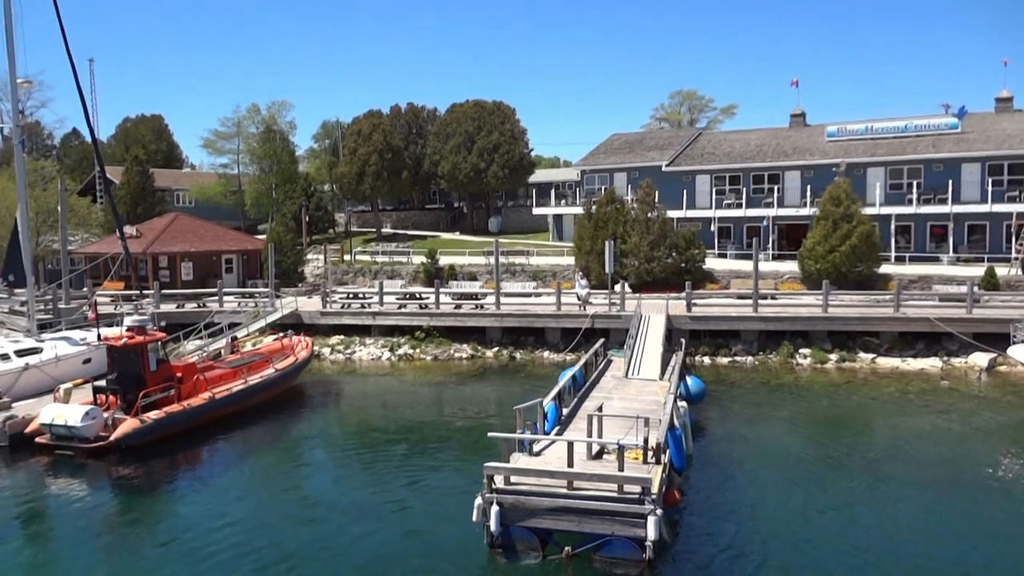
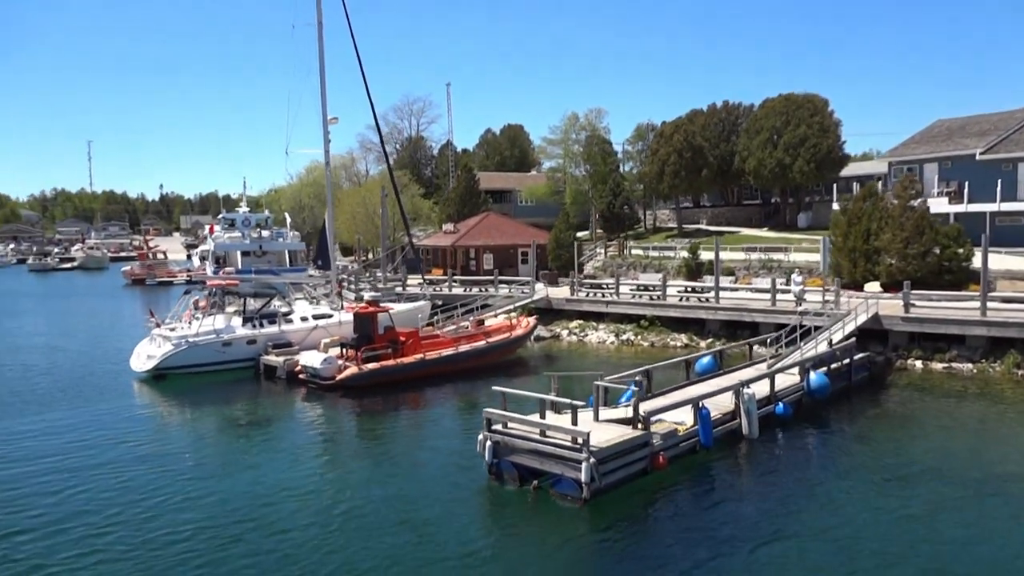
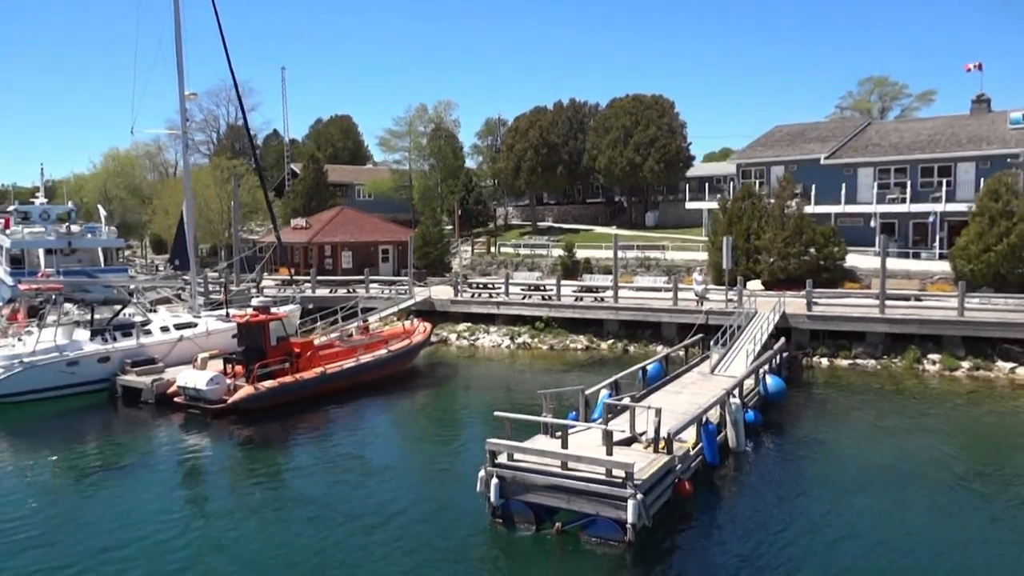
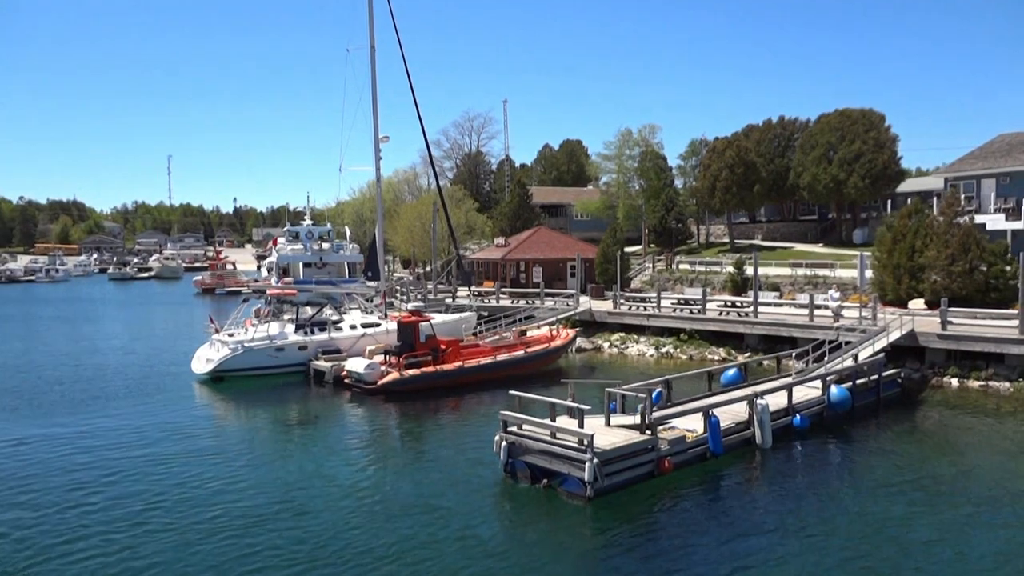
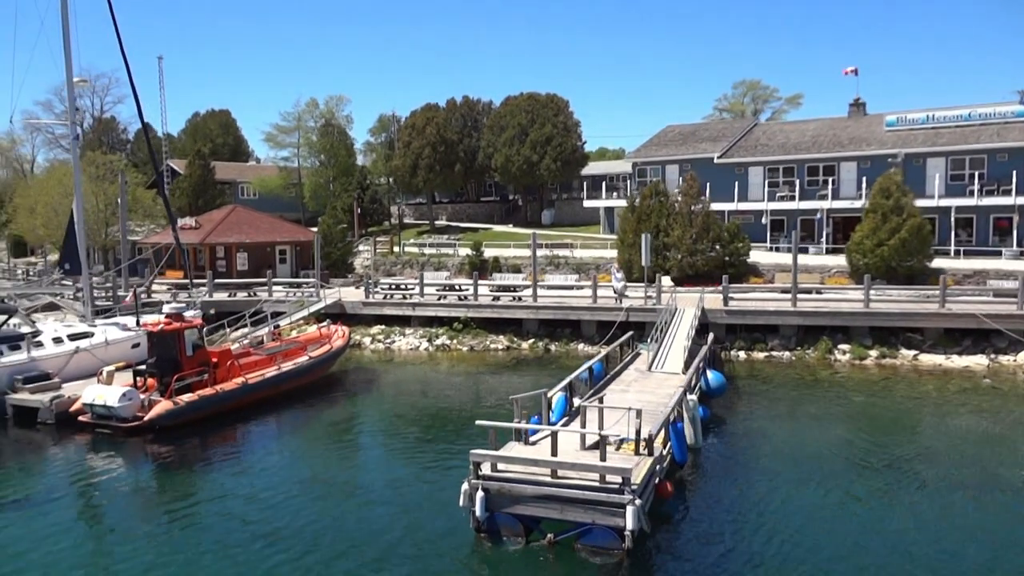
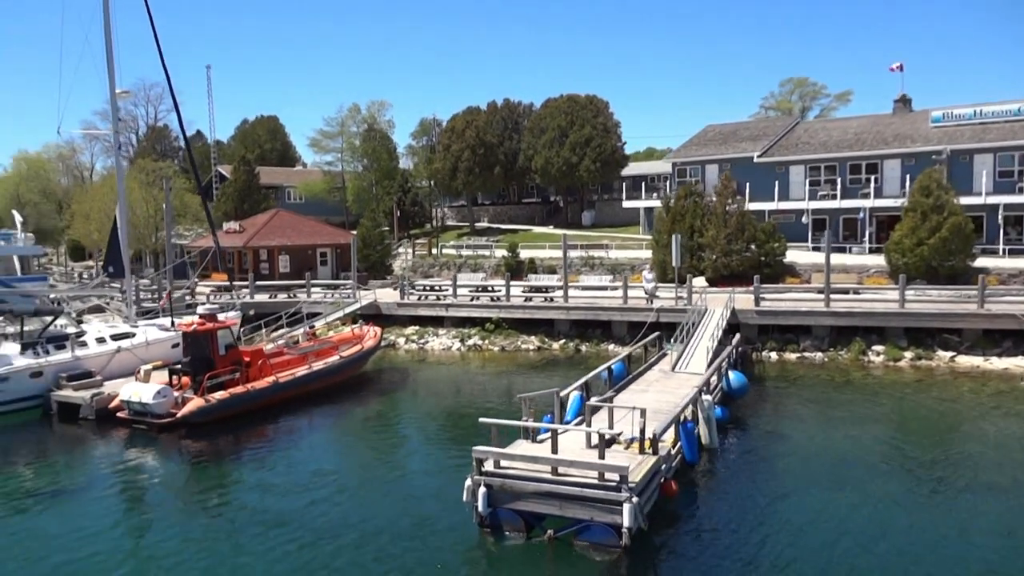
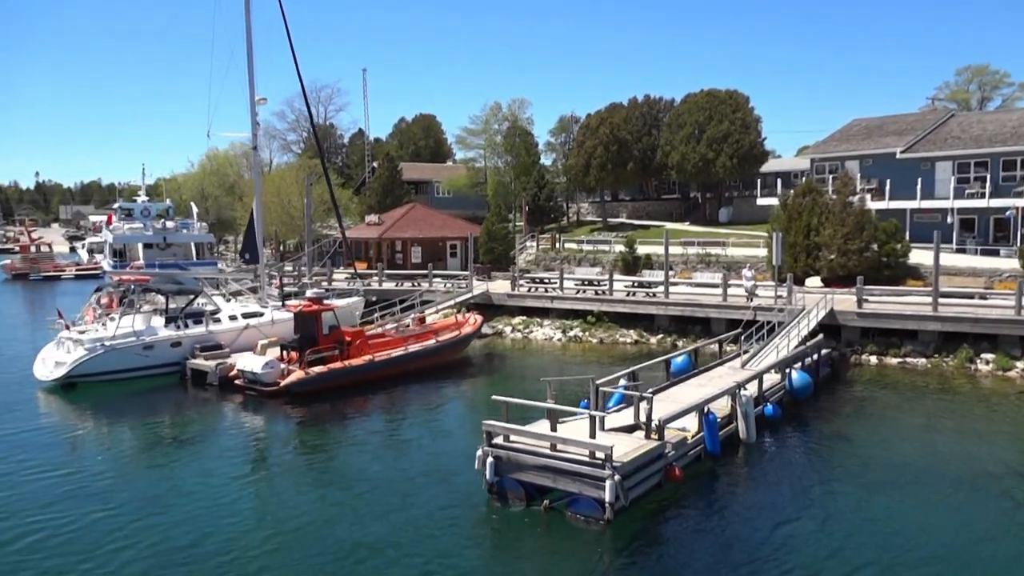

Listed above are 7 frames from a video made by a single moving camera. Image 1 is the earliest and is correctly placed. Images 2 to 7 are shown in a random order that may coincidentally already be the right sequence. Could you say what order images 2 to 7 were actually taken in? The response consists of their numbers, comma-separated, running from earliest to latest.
5, 6, 3, 7, 2, 4
